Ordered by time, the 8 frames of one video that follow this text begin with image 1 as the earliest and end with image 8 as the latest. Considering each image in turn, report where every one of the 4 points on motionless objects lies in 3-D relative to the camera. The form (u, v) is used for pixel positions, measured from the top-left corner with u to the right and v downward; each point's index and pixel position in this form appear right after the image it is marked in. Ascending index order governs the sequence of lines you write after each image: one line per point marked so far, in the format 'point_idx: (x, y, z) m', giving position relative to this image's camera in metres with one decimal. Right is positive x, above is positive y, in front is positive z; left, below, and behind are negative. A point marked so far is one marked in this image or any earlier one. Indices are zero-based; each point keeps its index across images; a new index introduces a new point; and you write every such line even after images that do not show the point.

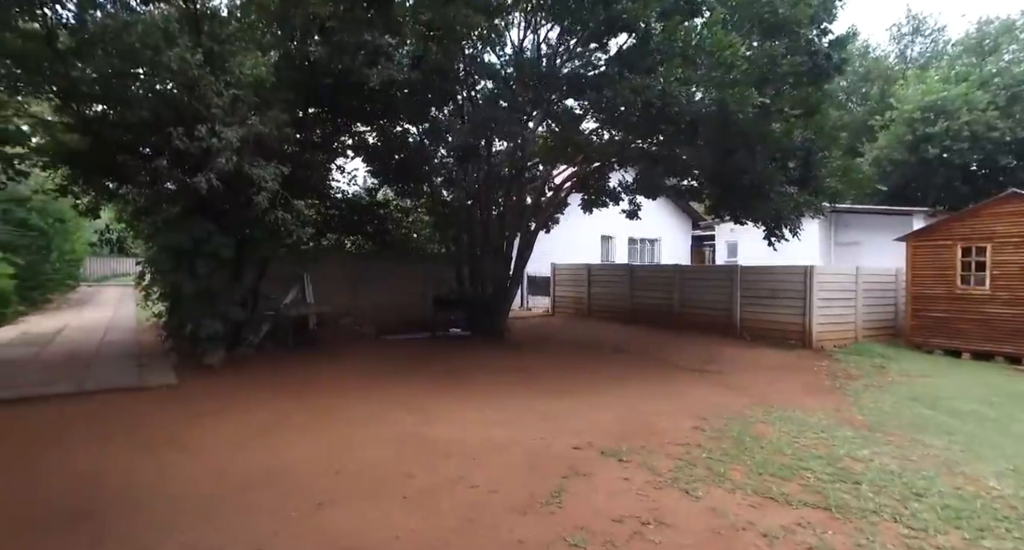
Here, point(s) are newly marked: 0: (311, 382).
0: (-2.3, -1.3, +6.0) m
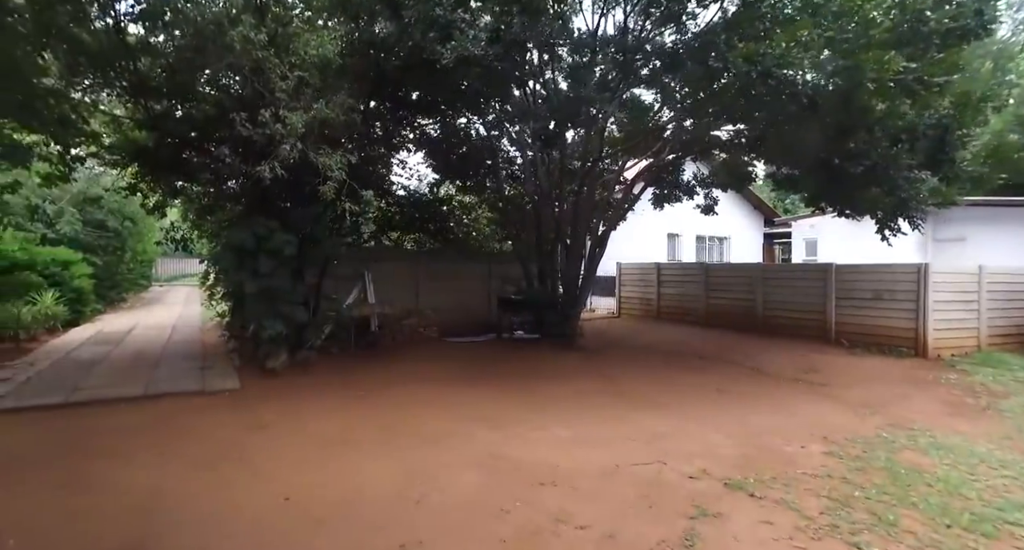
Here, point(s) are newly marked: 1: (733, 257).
0: (-1.5, -1.3, +5.6) m
1: (+7.2, +0.6, +16.6) m
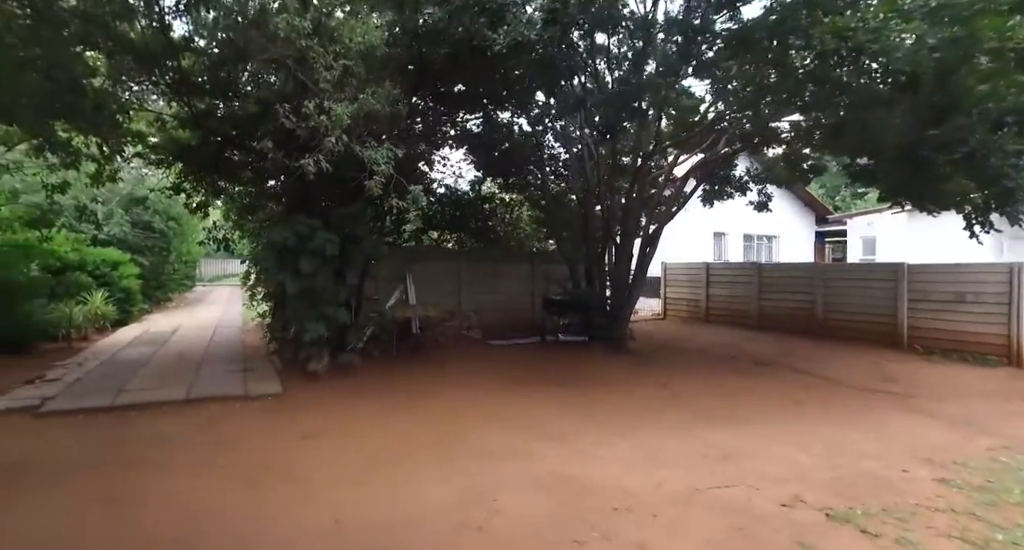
0: (-0.9, -1.3, +5.4) m
1: (+8.4, +0.6, +15.8) m
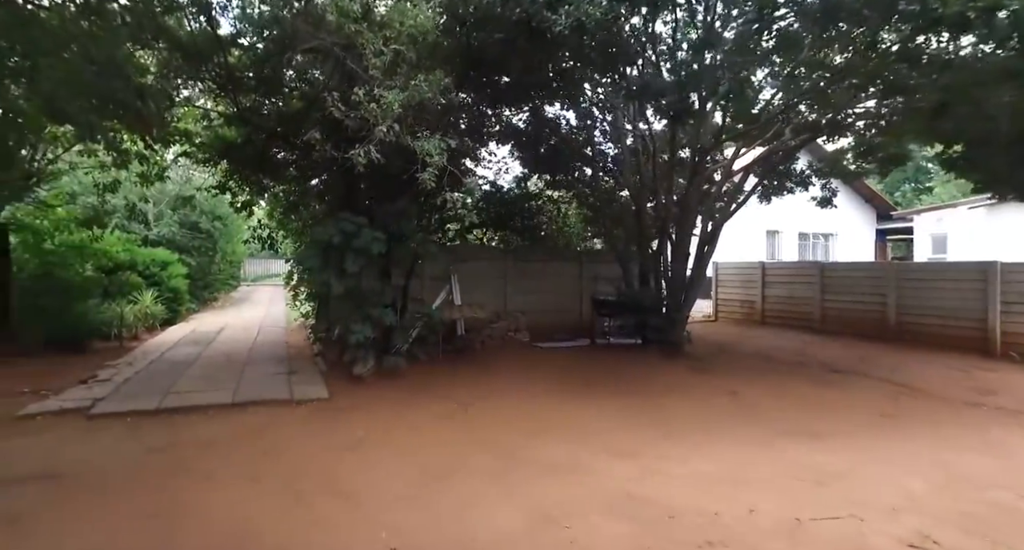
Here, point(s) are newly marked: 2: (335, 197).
0: (-0.4, -1.3, +5.1) m
1: (+9.6, +0.5, +14.9) m
2: (-2.3, +1.0, +6.5) m
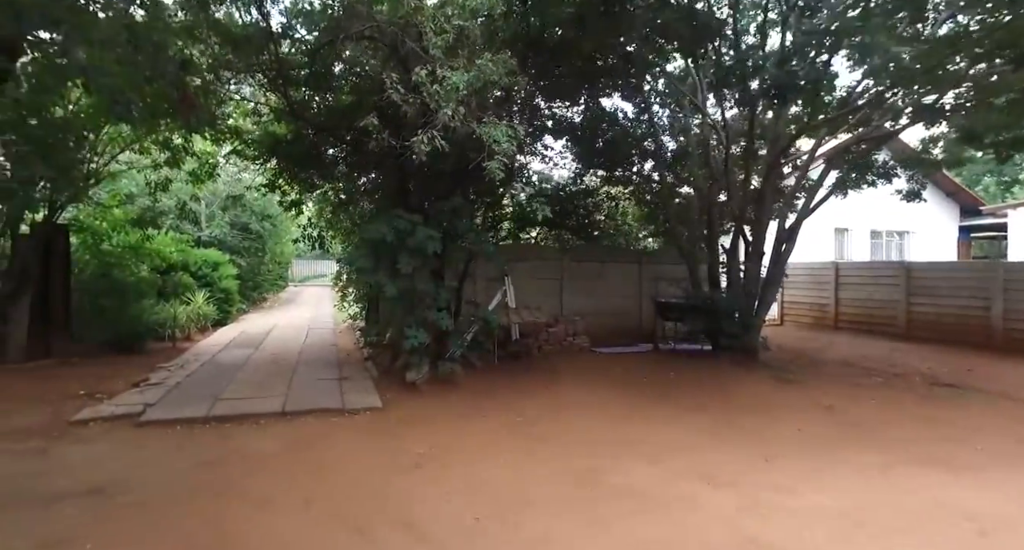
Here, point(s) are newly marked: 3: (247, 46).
0: (+0.2, -1.3, +4.6) m
1: (+10.9, +0.5, +13.7) m
2: (-1.5, +1.0, +6.2) m
3: (-2.9, +2.5, +5.5) m
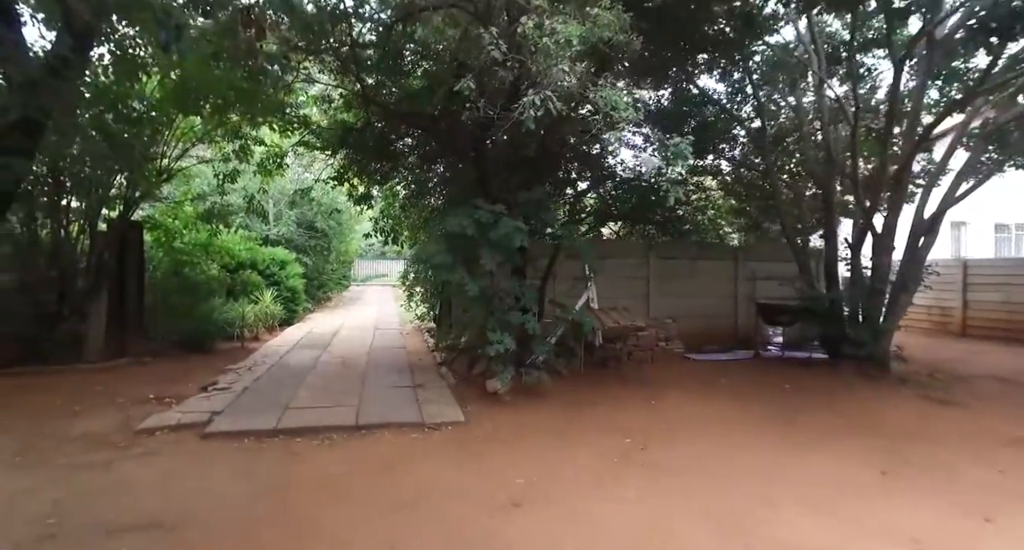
0: (+1.0, -1.2, +3.9) m
1: (+12.6, +0.5, +11.9) m
2: (-0.6, +1.0, +5.7) m
3: (-2.0, +2.5, +5.1) m
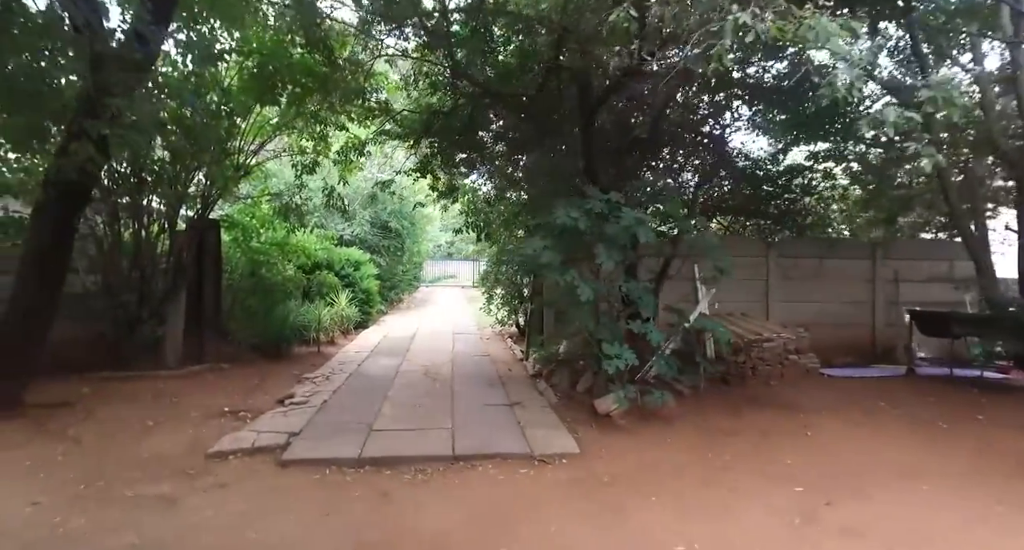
0: (+1.9, -1.2, +3.0) m
1: (+14.3, +0.5, +9.6) m
2: (+0.5, +1.0, +4.9) m
3: (-1.0, +2.5, +4.5) m
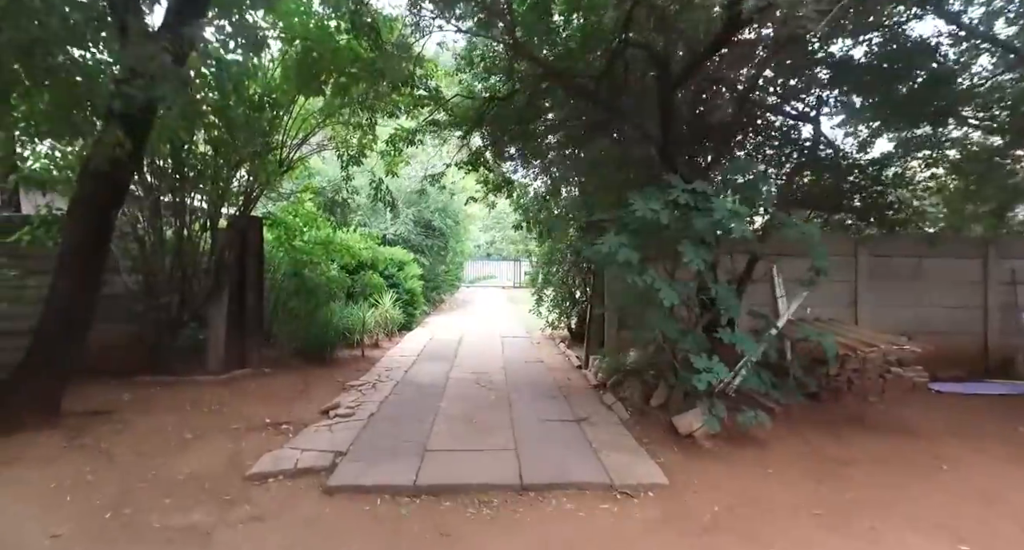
0: (+2.3, -1.2, +2.4) m
1: (+15.1, +0.5, +8.1) m
2: (+1.0, +1.0, +4.4) m
3: (-0.5, +2.5, +4.1) m
